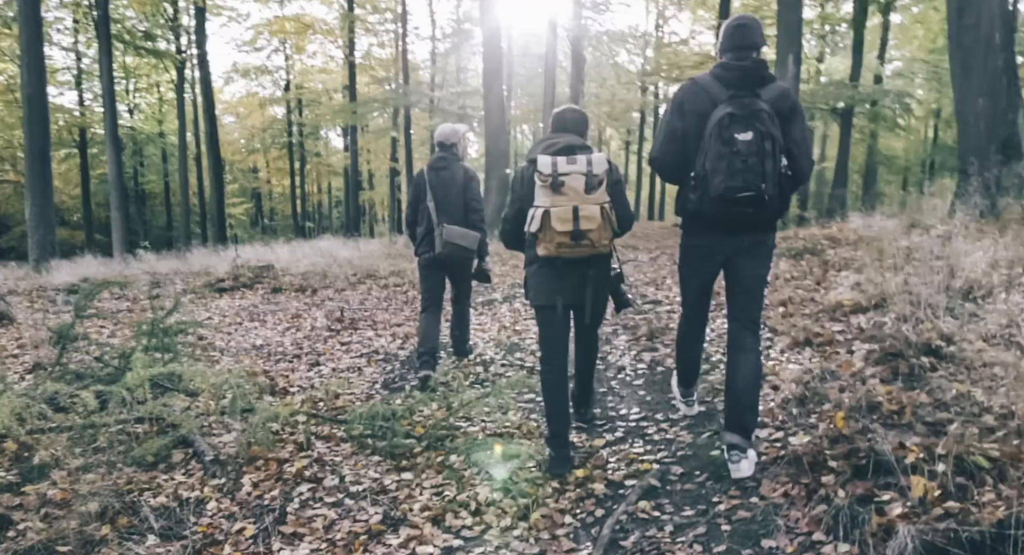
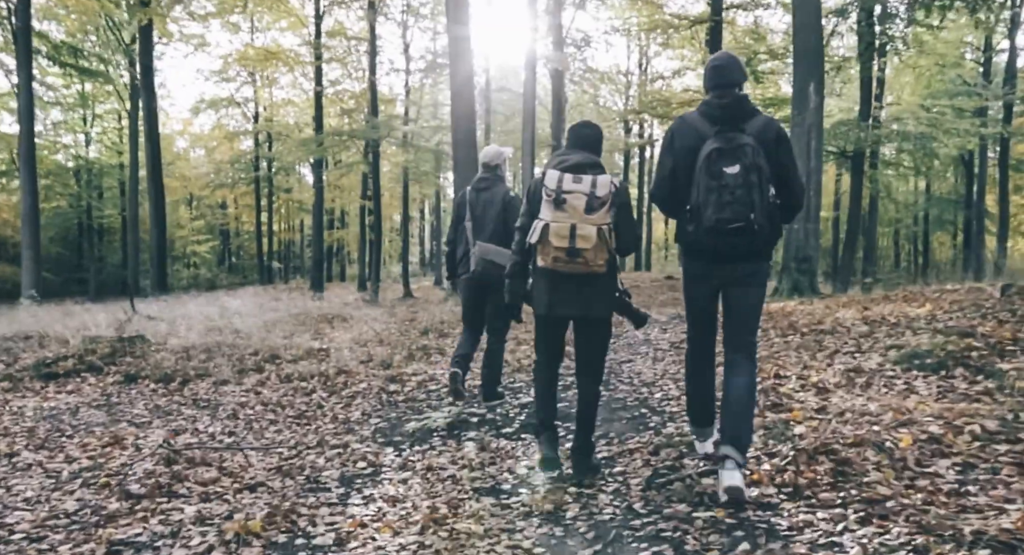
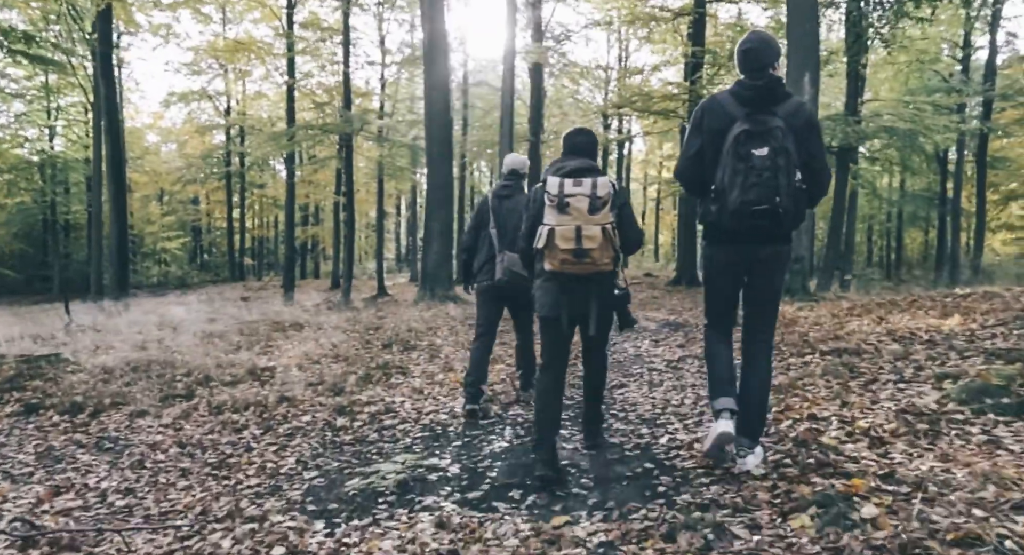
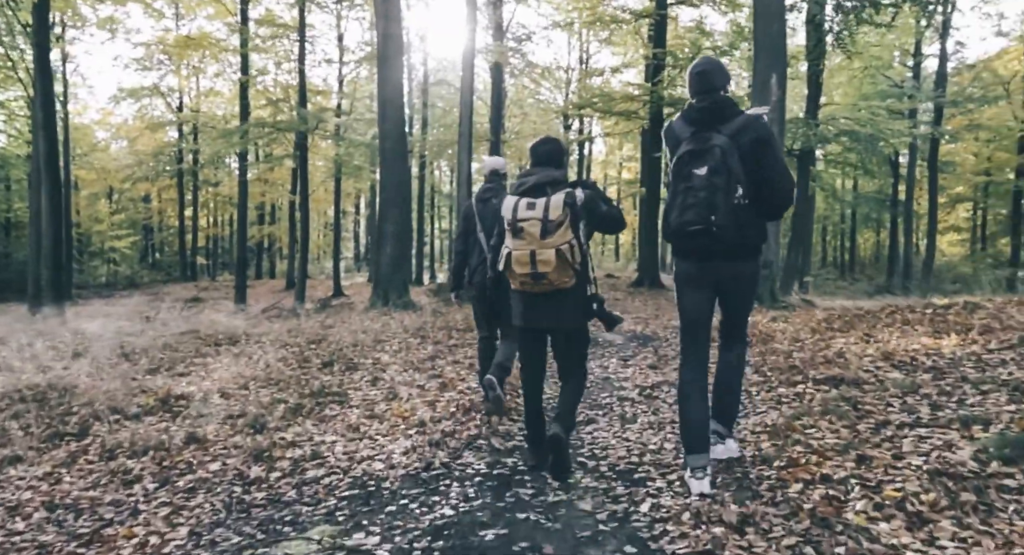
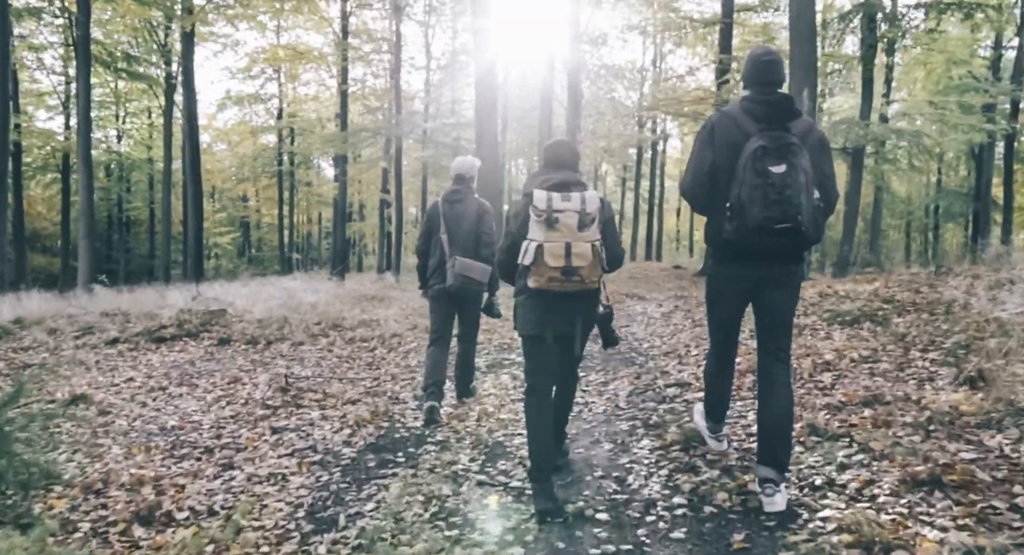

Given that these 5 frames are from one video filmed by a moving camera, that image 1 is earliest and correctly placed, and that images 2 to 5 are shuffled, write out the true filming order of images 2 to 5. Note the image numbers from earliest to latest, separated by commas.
5, 2, 3, 4
